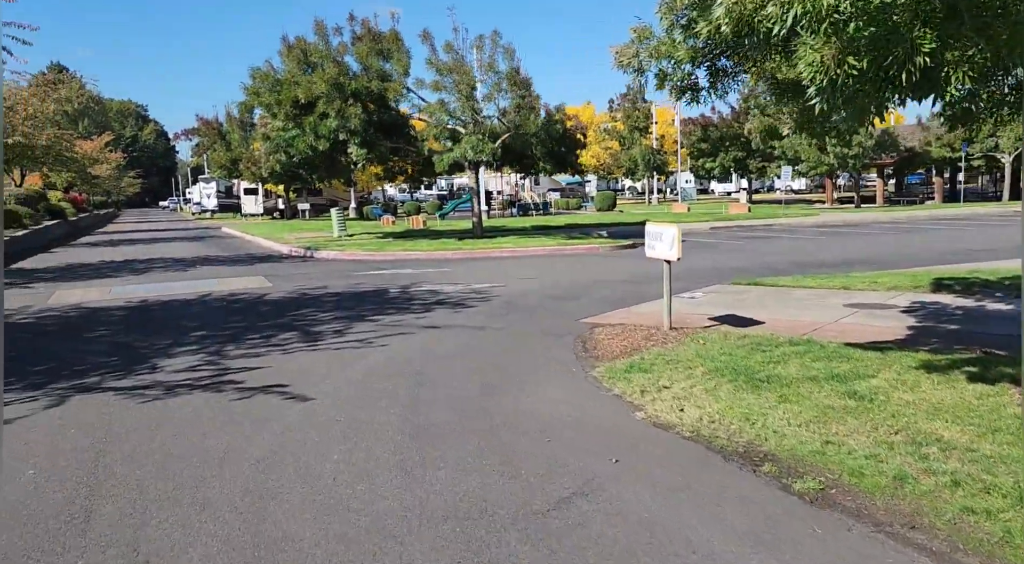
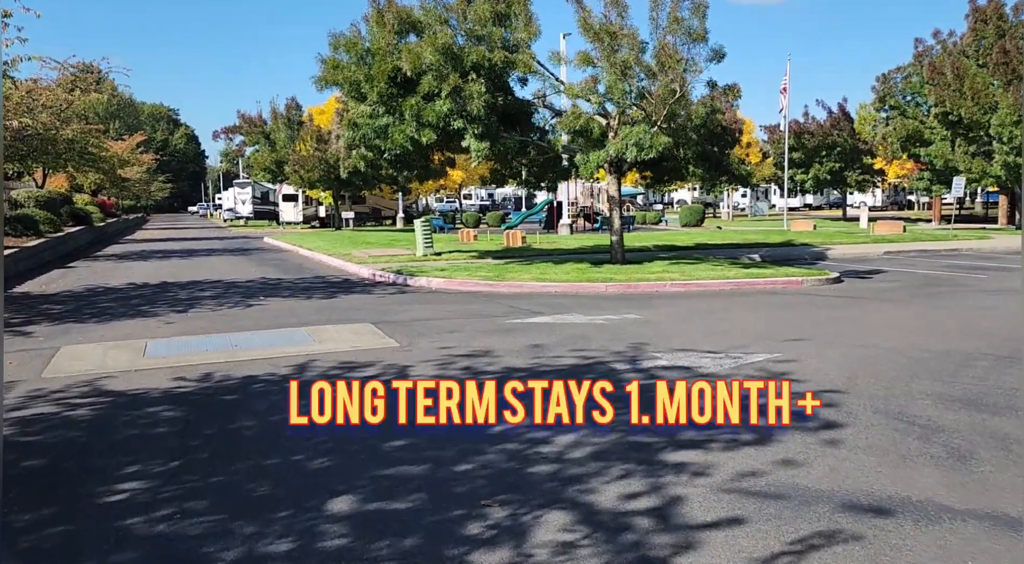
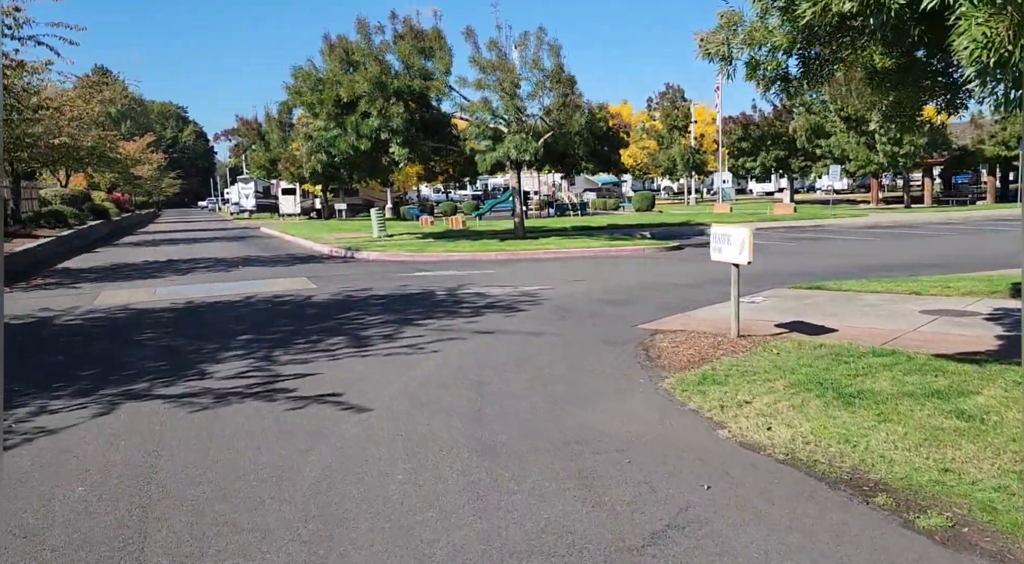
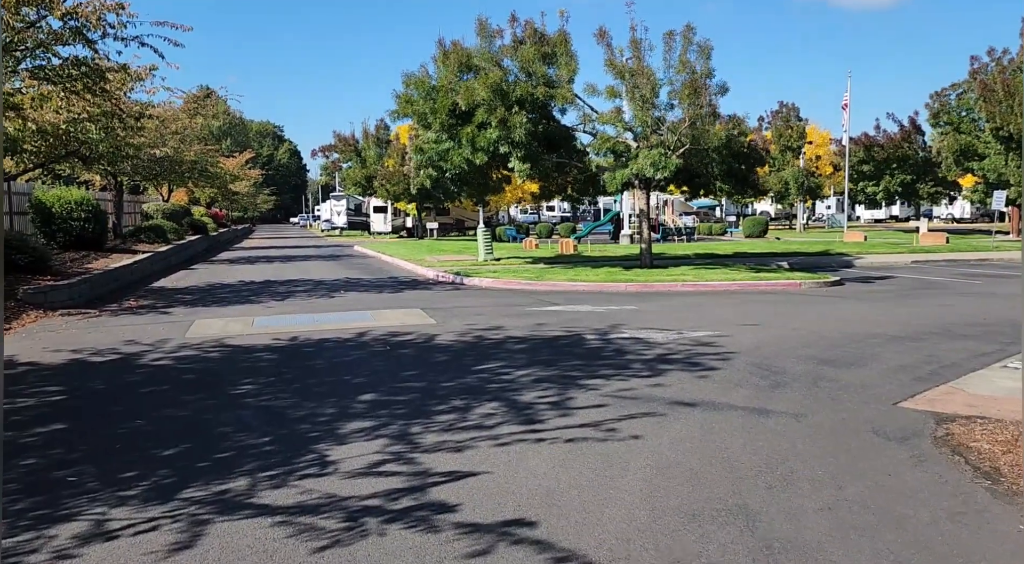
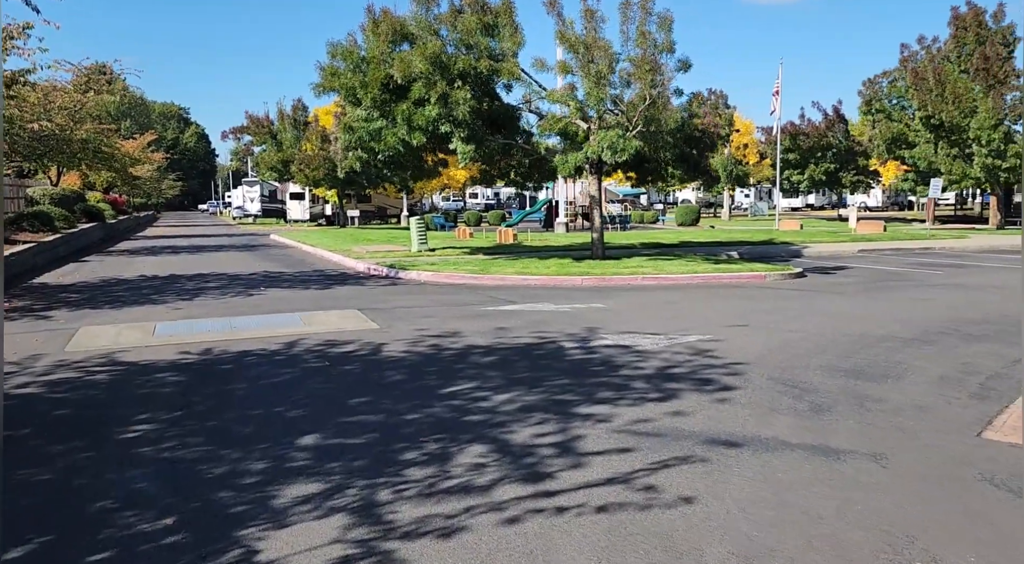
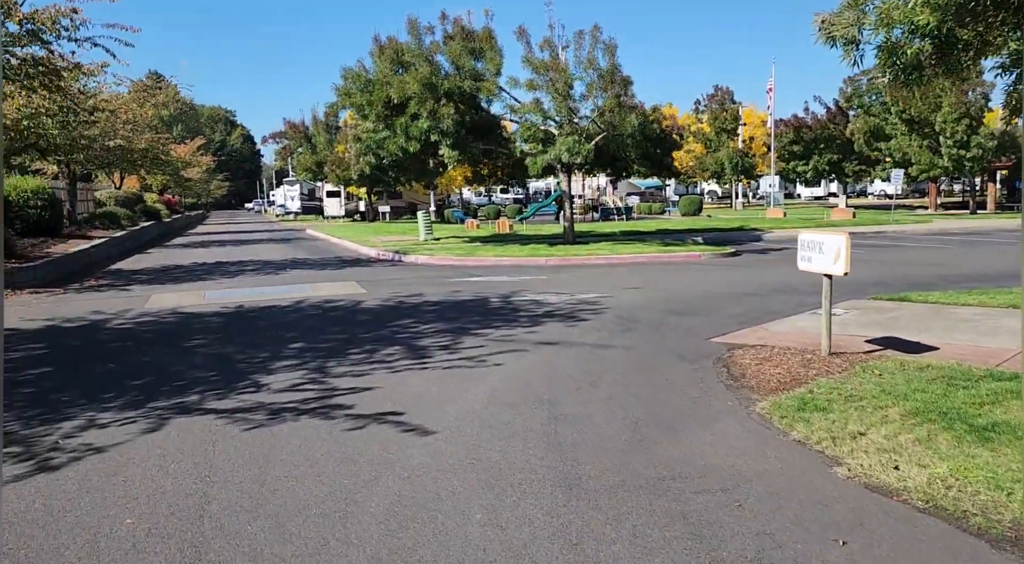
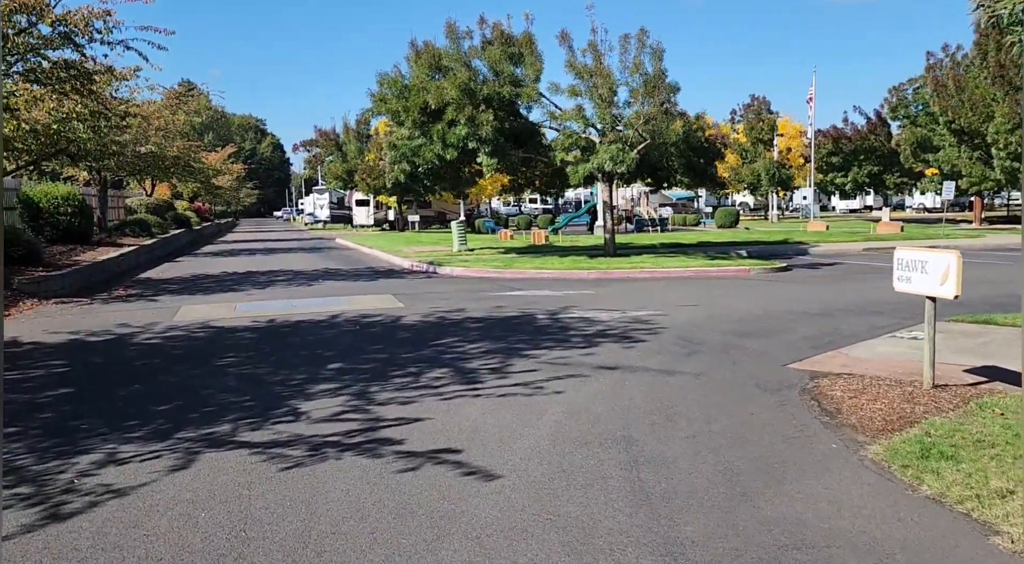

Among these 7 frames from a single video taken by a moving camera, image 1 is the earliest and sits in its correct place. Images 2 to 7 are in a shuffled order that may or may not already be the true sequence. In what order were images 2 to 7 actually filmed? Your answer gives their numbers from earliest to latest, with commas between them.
3, 6, 7, 4, 5, 2
